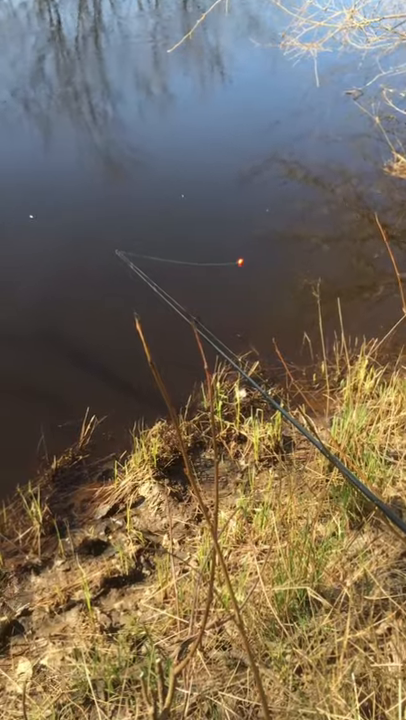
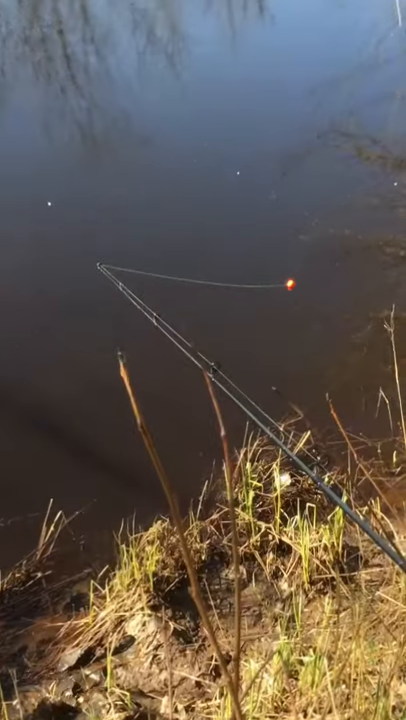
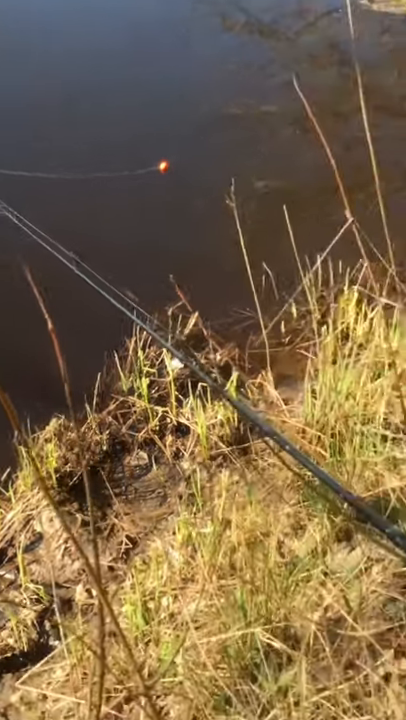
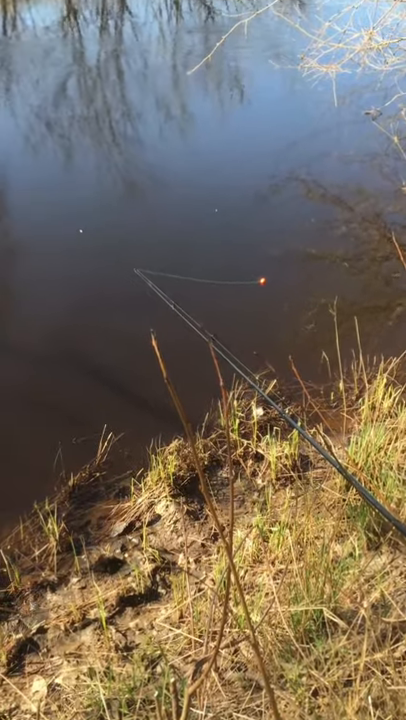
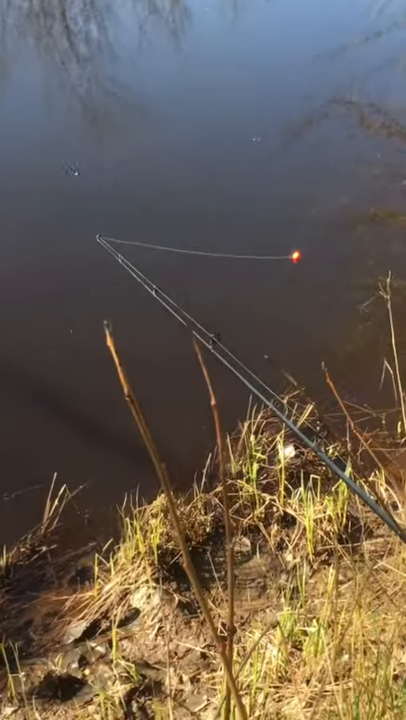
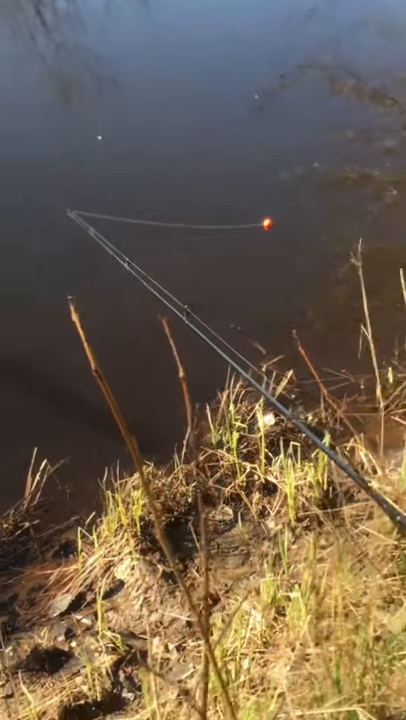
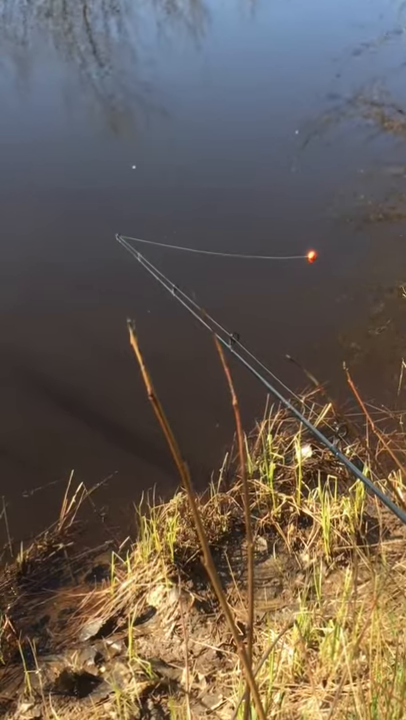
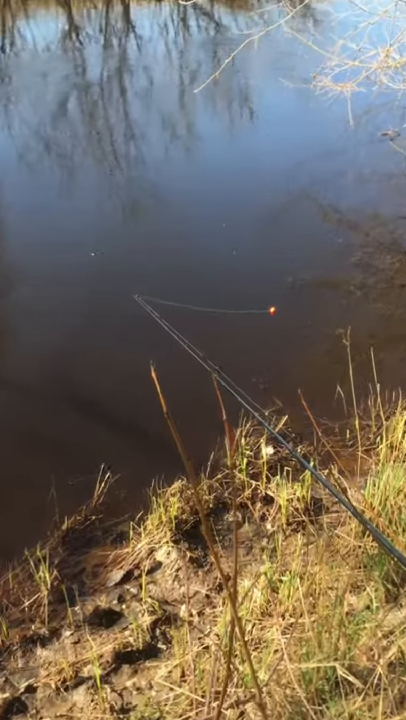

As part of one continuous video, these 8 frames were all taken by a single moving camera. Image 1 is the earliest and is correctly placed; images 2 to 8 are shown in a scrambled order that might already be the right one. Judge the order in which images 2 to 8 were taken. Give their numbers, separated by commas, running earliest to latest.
4, 8, 2, 5, 7, 6, 3
